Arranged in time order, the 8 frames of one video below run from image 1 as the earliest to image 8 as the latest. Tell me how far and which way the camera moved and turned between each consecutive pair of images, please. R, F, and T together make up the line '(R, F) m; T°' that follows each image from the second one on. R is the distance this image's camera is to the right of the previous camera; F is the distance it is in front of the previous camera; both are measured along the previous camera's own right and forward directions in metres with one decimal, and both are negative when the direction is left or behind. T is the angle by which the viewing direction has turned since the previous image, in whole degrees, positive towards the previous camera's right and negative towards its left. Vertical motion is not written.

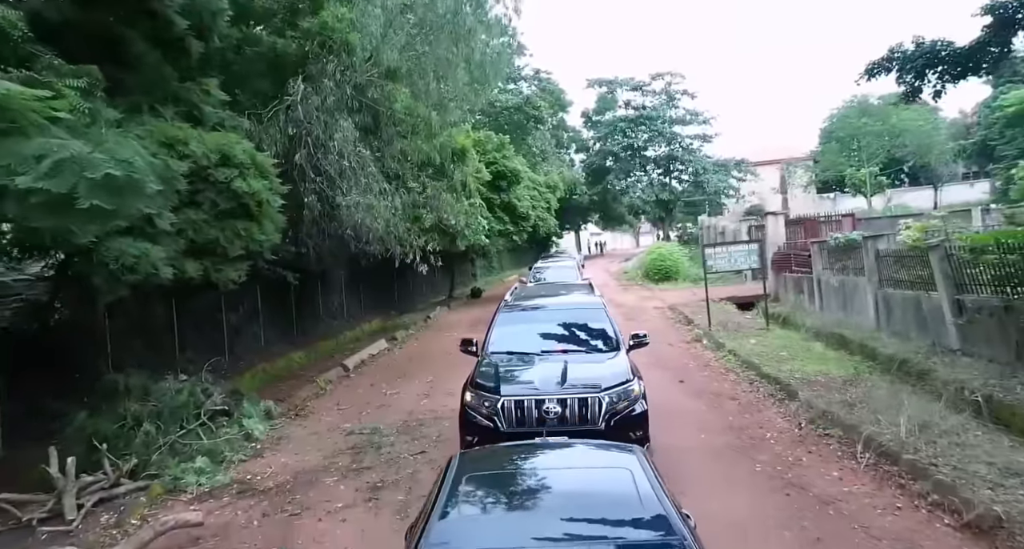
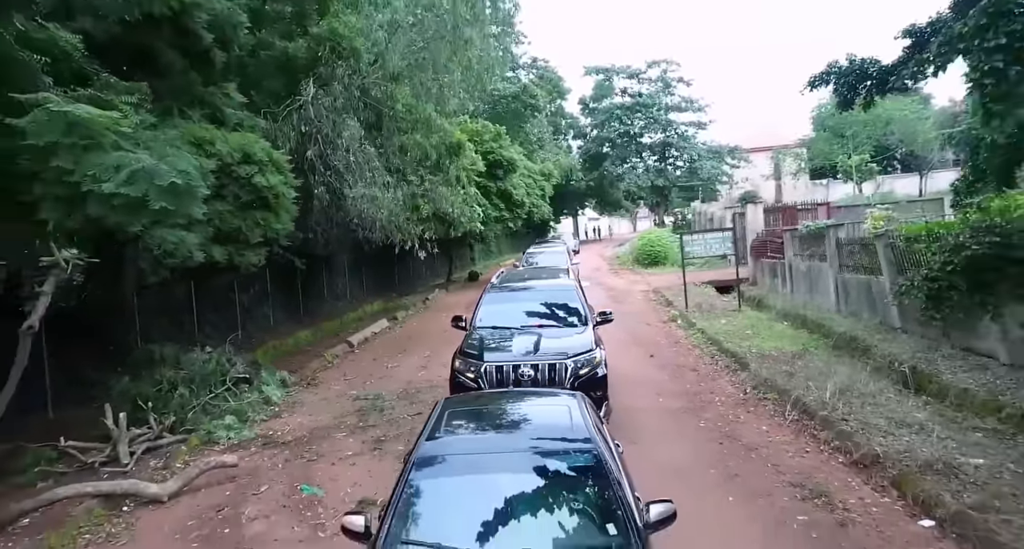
(+0.2, -1.2) m; 0°
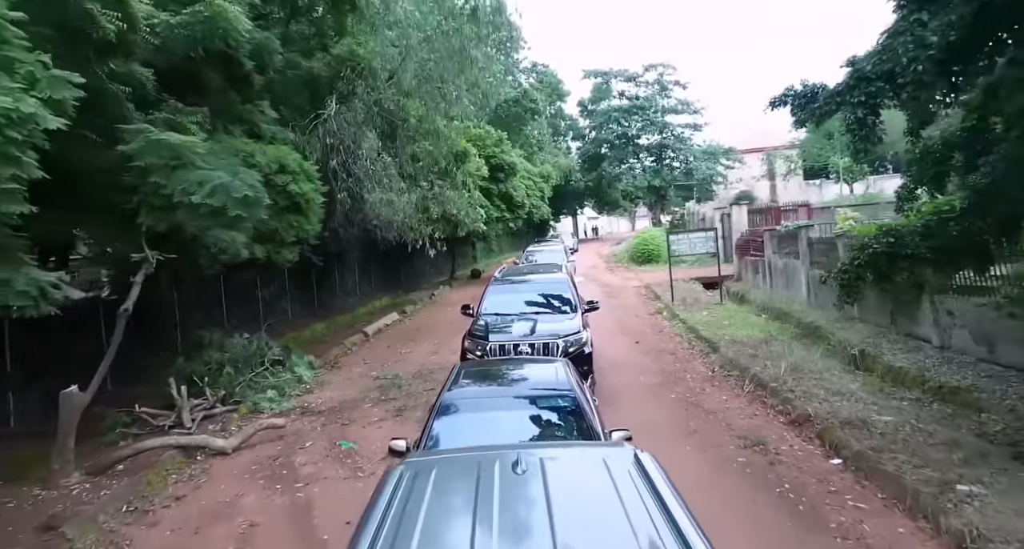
(0.0, -1.4) m; 0°
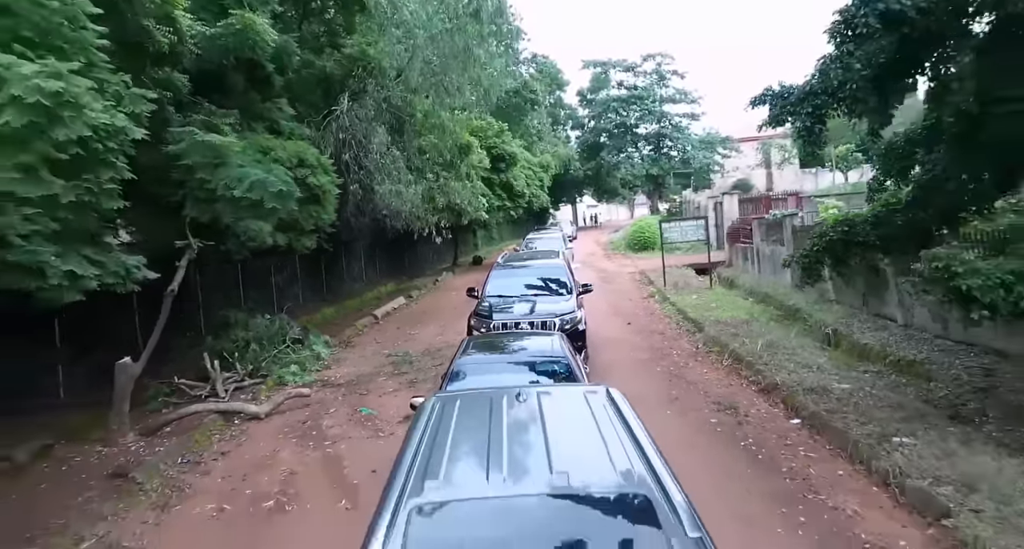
(0.0, -0.9) m; 0°
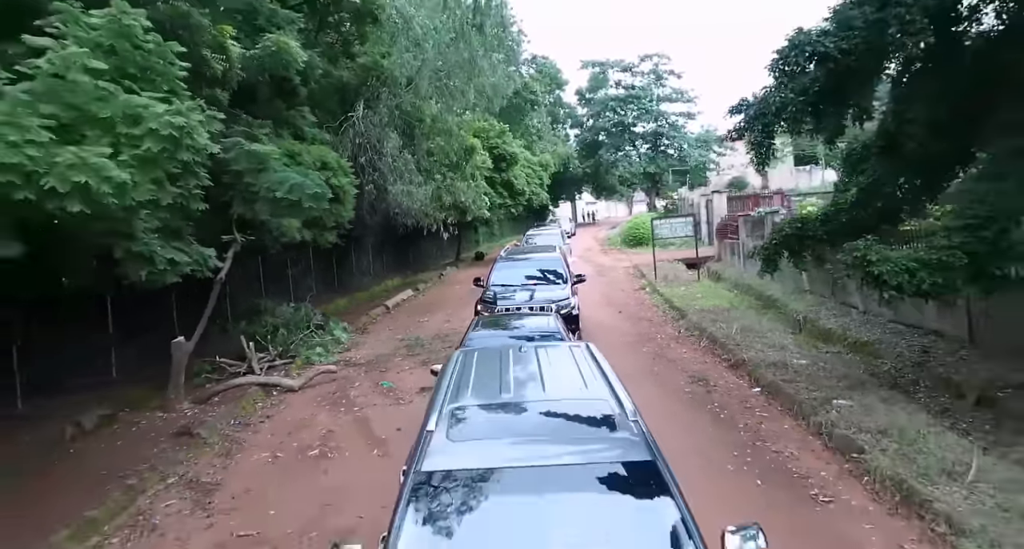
(0.0, -1.3) m; 0°
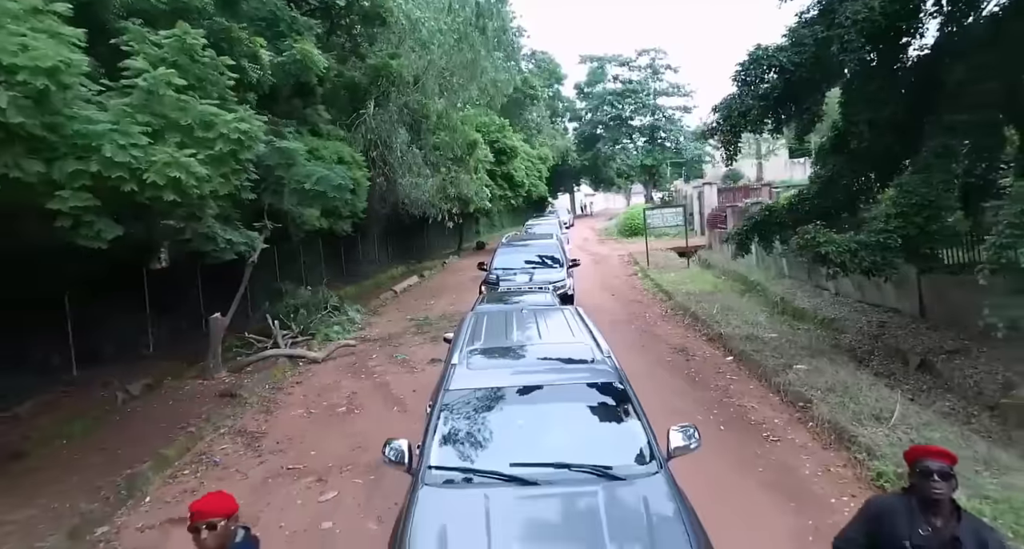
(0.0, -1.1) m; 0°
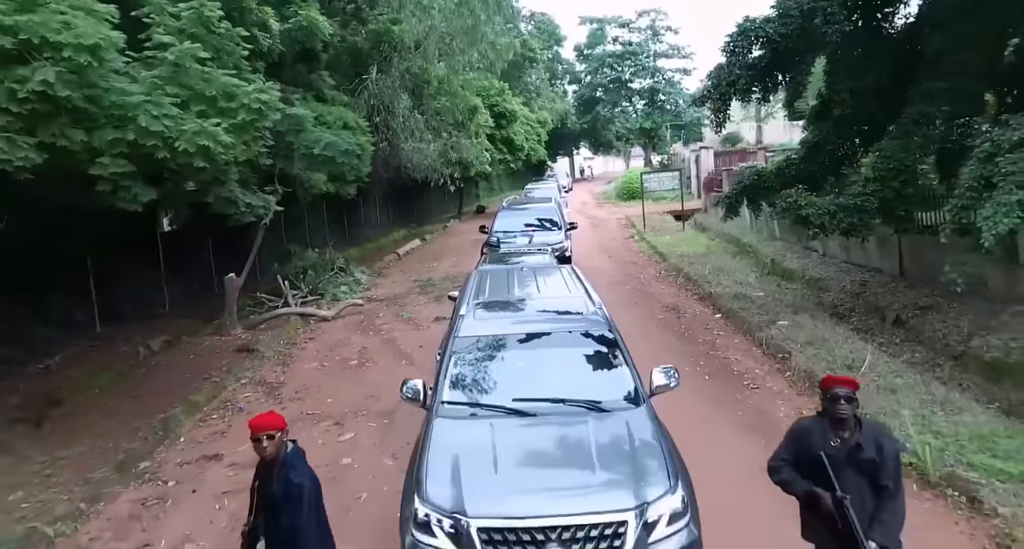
(0.0, -0.5) m; 0°
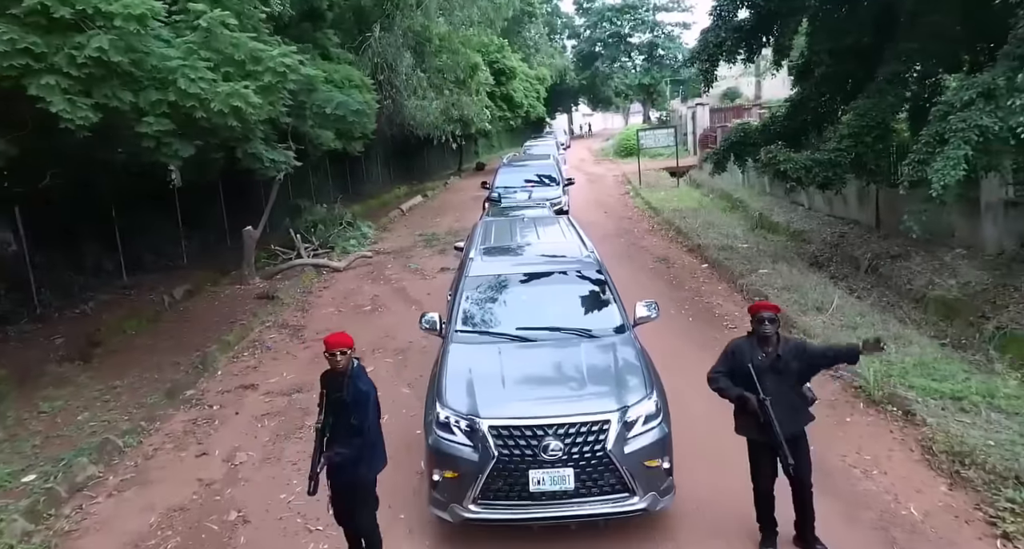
(0.0, -0.7) m; 0°
